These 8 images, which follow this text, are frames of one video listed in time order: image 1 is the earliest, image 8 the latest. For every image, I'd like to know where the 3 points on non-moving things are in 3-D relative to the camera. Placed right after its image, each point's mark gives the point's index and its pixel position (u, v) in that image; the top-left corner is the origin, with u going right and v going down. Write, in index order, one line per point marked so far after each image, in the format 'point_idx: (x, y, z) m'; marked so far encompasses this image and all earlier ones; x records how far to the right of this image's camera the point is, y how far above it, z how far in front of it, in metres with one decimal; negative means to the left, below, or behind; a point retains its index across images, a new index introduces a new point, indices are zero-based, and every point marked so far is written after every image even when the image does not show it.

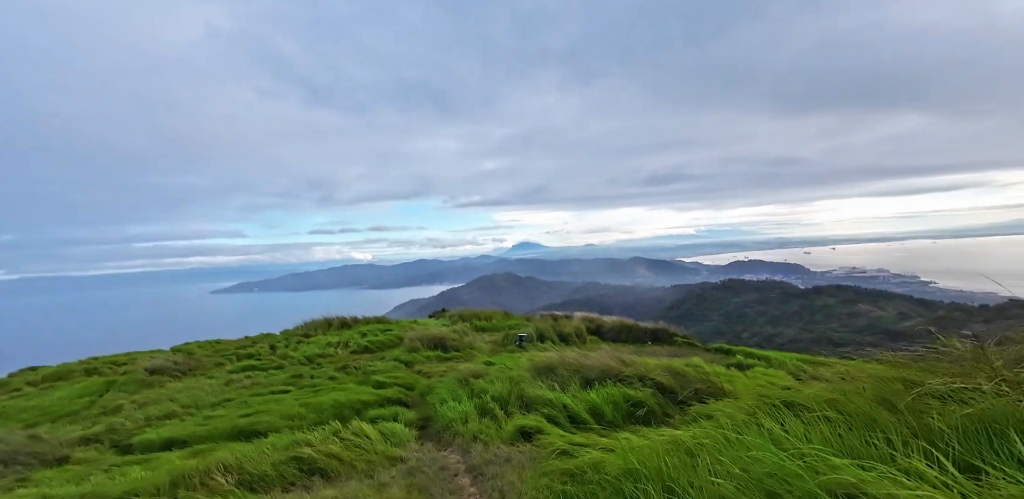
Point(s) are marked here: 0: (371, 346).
0: (-4.2, -3.0, +15.1) m
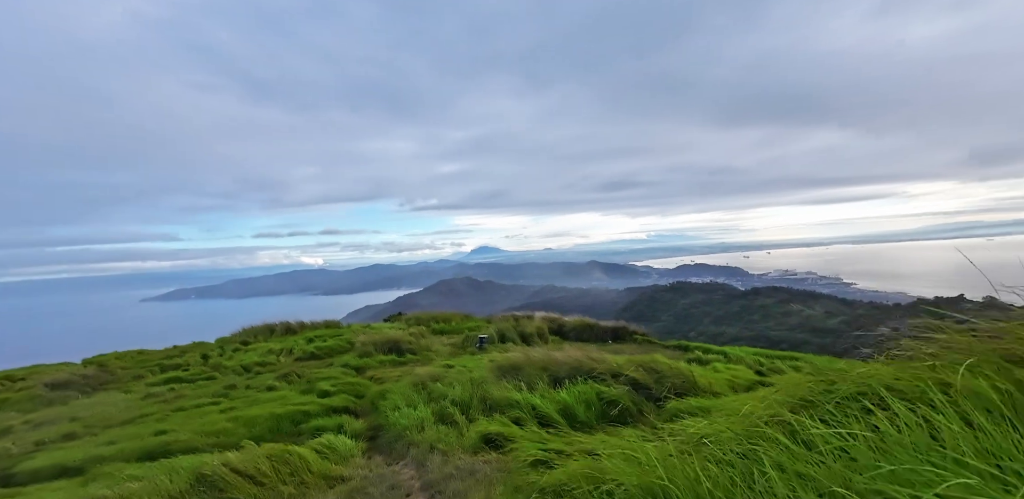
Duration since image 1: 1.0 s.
0: (-5.5, -3.0, +14.1) m
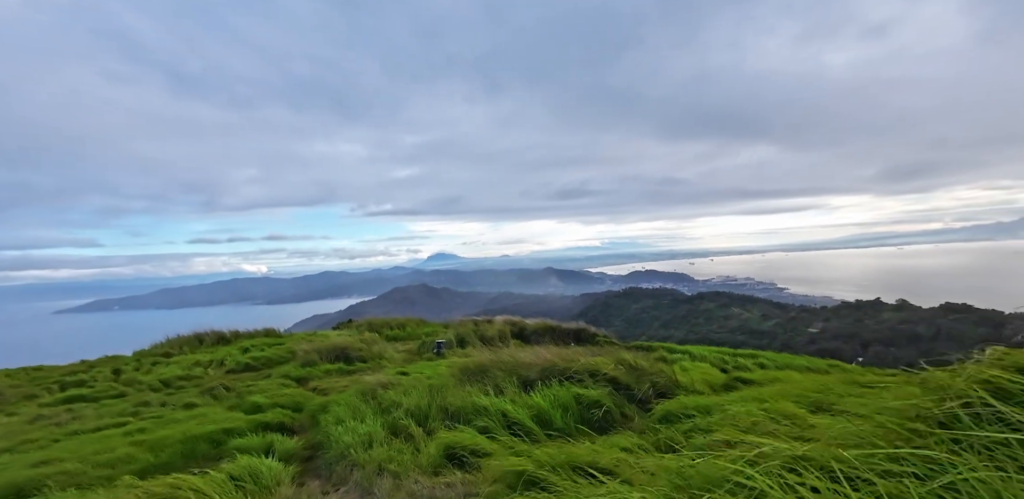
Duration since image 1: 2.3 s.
0: (-6.7, -2.9, +12.8) m
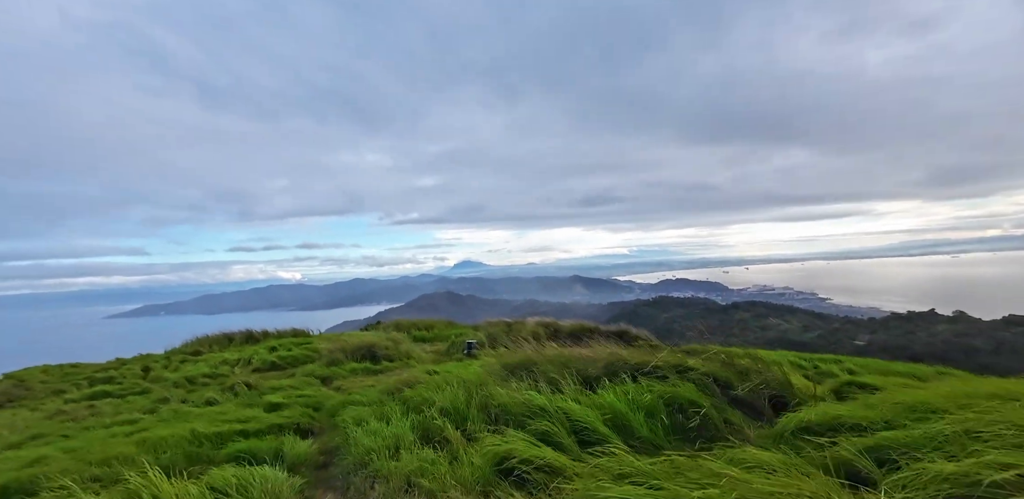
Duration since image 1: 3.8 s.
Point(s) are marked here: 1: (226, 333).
0: (-5.8, -2.8, +12.2) m
1: (-11.2, -3.2, +19.0) m
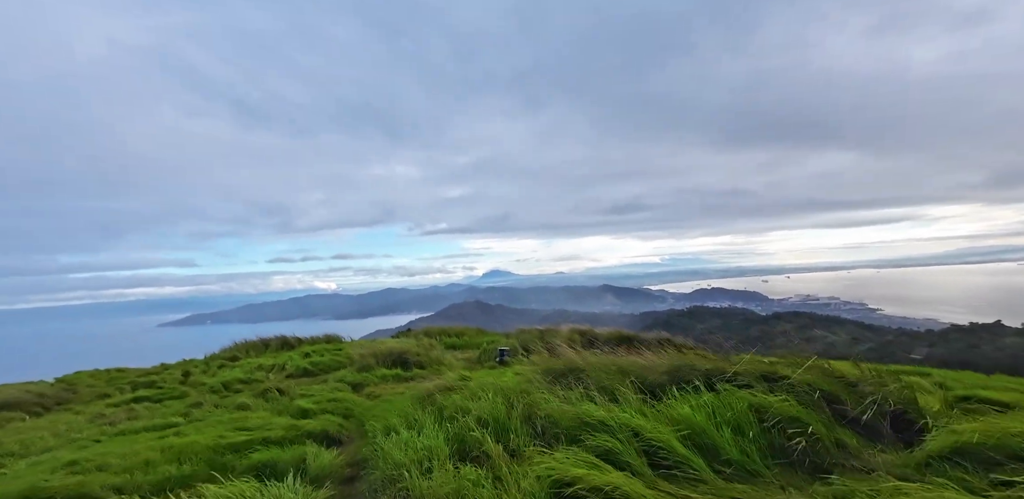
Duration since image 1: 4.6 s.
0: (-4.9, -2.9, +12.1) m
1: (-9.8, -3.5, +19.2) m
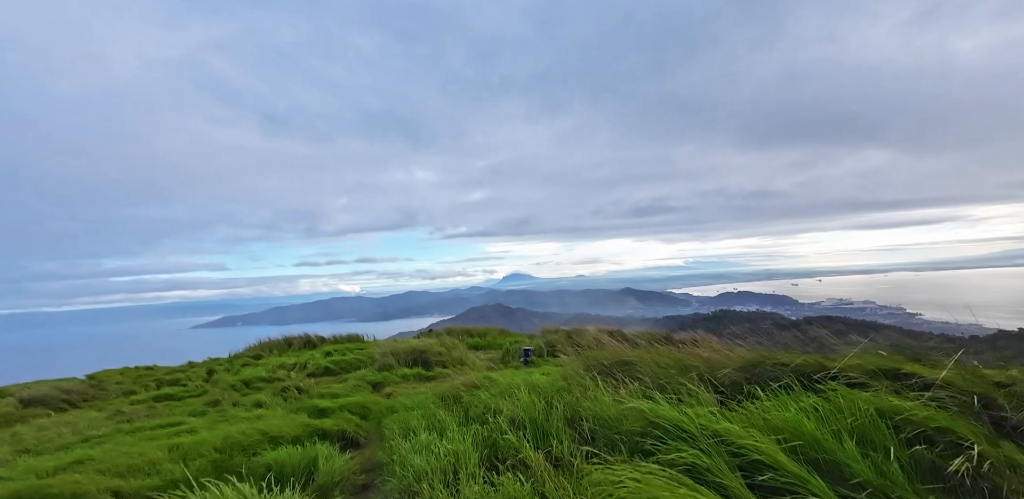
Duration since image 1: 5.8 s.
0: (-4.3, -2.8, +11.8) m
1: (-8.9, -3.5, +19.1) m
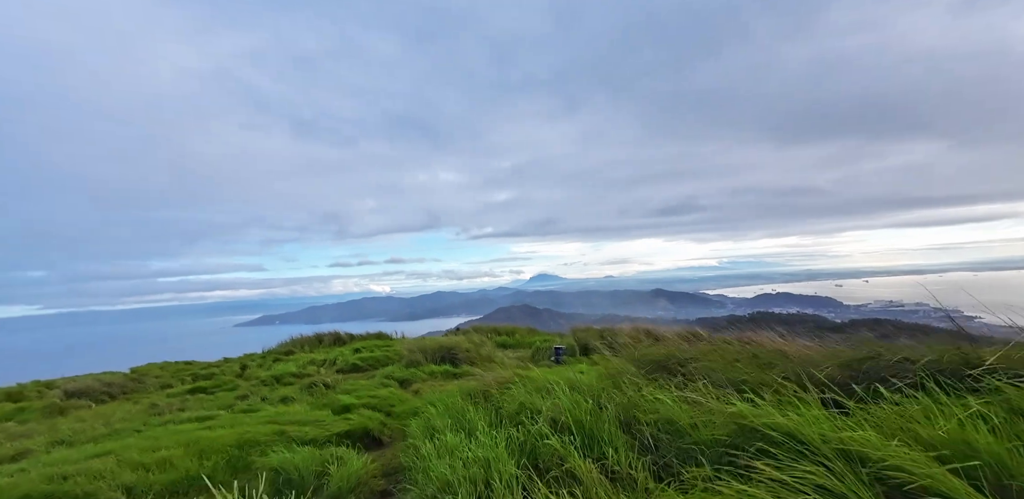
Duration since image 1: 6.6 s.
0: (-3.6, -2.7, +11.6) m
1: (-7.7, -3.3, +19.2) m
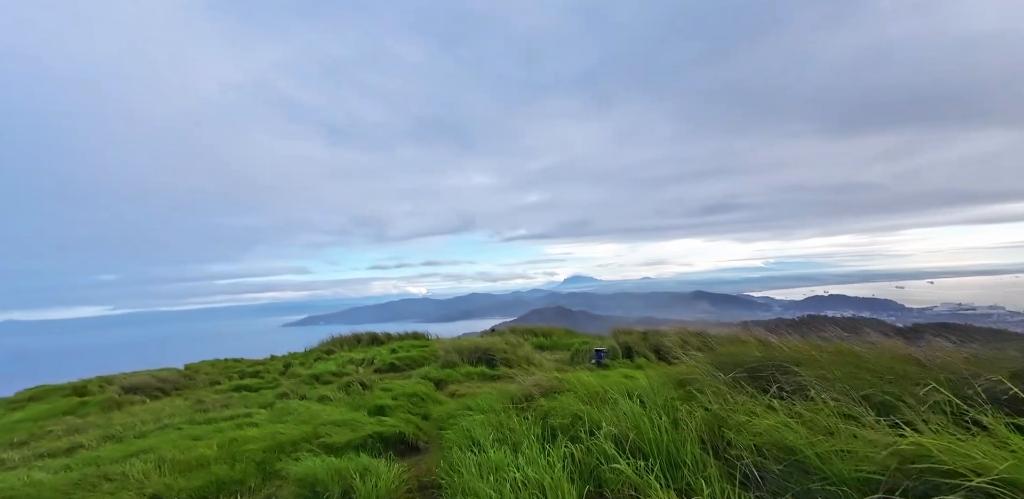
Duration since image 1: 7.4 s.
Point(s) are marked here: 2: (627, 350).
0: (-2.7, -2.7, +11.5) m
1: (-6.2, -3.4, +19.4) m
2: (+2.4, -2.0, +10.3) m
